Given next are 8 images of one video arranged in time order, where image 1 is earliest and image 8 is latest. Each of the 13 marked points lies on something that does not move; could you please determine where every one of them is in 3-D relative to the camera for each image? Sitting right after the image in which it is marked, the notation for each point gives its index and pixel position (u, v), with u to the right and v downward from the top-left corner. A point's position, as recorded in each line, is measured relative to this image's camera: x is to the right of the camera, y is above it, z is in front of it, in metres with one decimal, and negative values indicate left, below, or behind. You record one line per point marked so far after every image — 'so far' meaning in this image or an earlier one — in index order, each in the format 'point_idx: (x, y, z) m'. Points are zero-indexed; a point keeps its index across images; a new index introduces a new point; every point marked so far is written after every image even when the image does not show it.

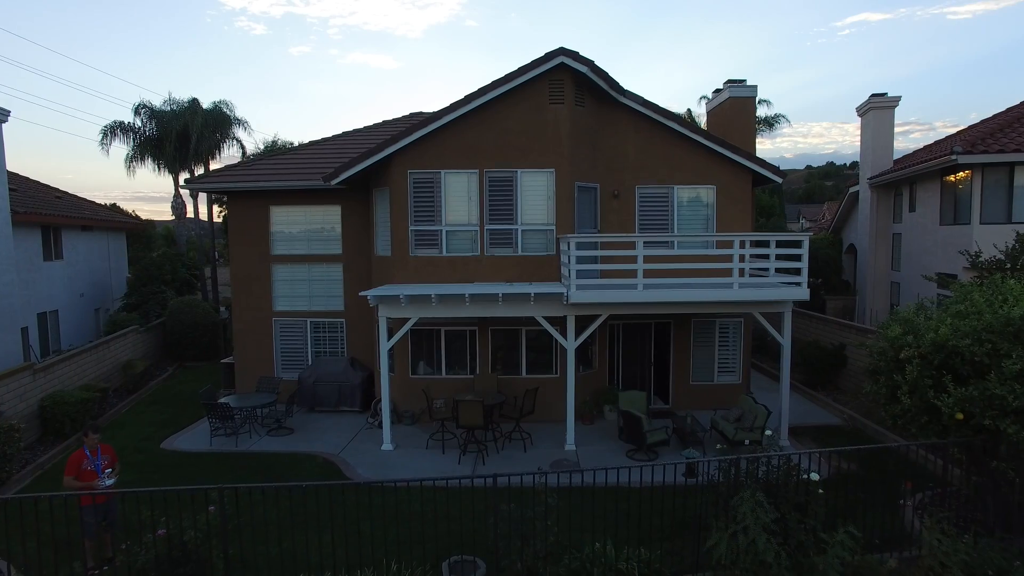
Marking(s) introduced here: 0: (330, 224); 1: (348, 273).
0: (-4.9, +1.7, +14.1) m
1: (-4.4, +0.4, +14.1) m
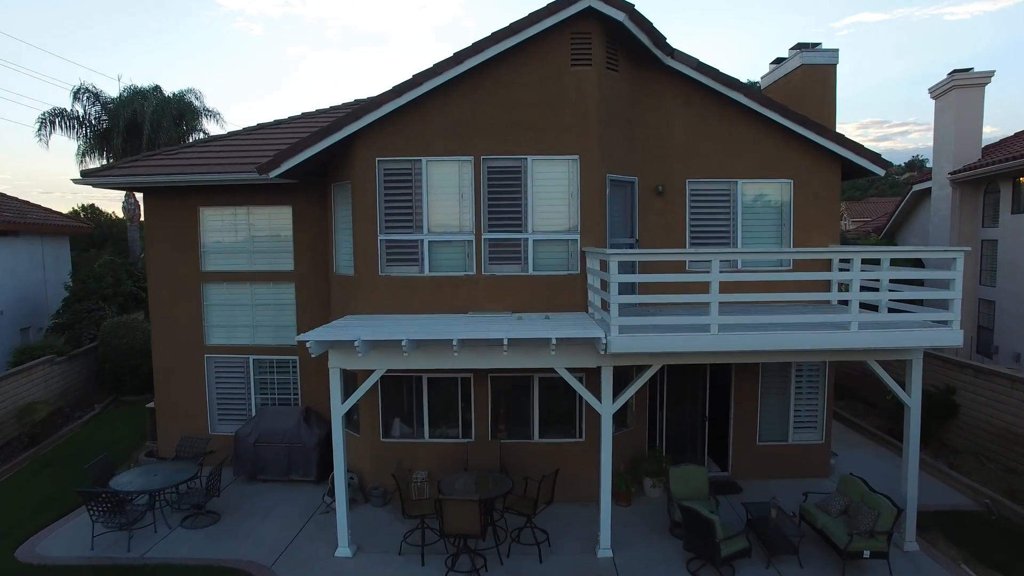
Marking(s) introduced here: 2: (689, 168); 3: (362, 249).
0: (-4.7, +1.2, +10.7) m
1: (-4.3, -0.2, +10.7) m
2: (+3.3, +2.2, +9.7) m
3: (-2.6, +0.7, +9.2) m
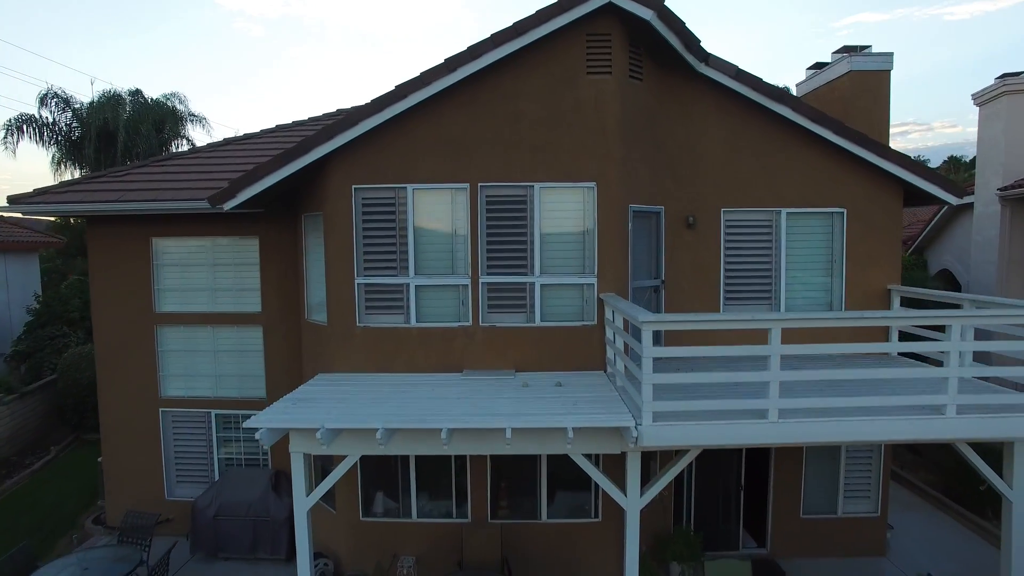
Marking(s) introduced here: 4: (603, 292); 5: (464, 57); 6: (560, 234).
0: (-4.7, +0.4, +9.2) m
1: (-4.2, -0.9, +9.2) m
2: (+3.3, +1.4, +8.2) m
3: (-2.5, -0.1, +7.7) m
4: (+1.3, -0.1, +7.5) m
5: (-0.6, +3.0, +7.0) m
6: (+0.7, +0.8, +7.5) m
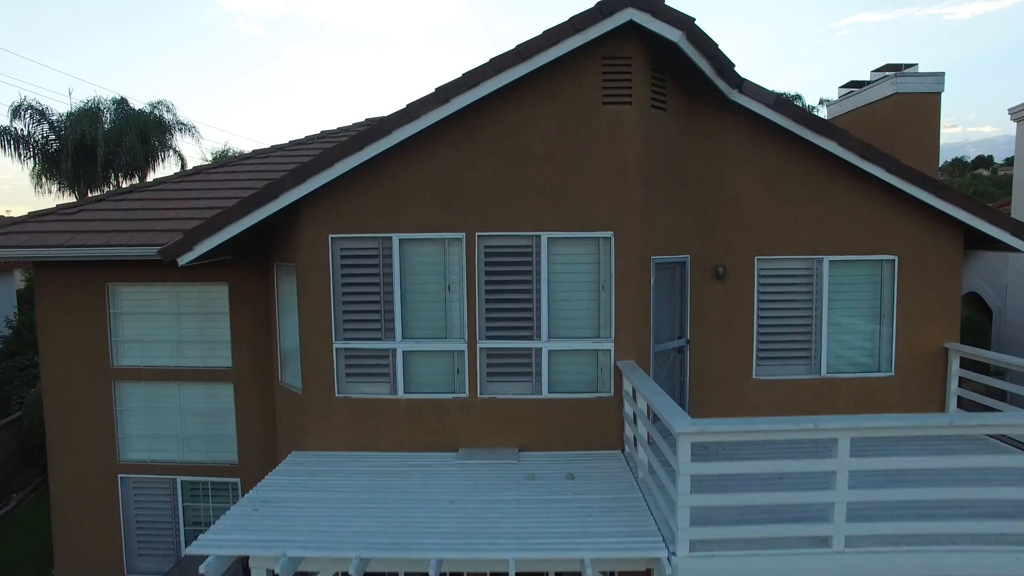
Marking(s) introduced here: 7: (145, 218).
0: (-4.7, -0.4, +8.1) m
1: (-4.2, -1.7, +8.1) m
2: (+3.3, +0.6, +7.2) m
3: (-2.5, -0.9, +6.7) m
4: (+1.3, -0.9, +6.4) m
5: (-0.6, +2.2, +5.9) m
6: (+0.7, 0.0, +6.5) m
7: (-5.6, +1.1, +8.0) m
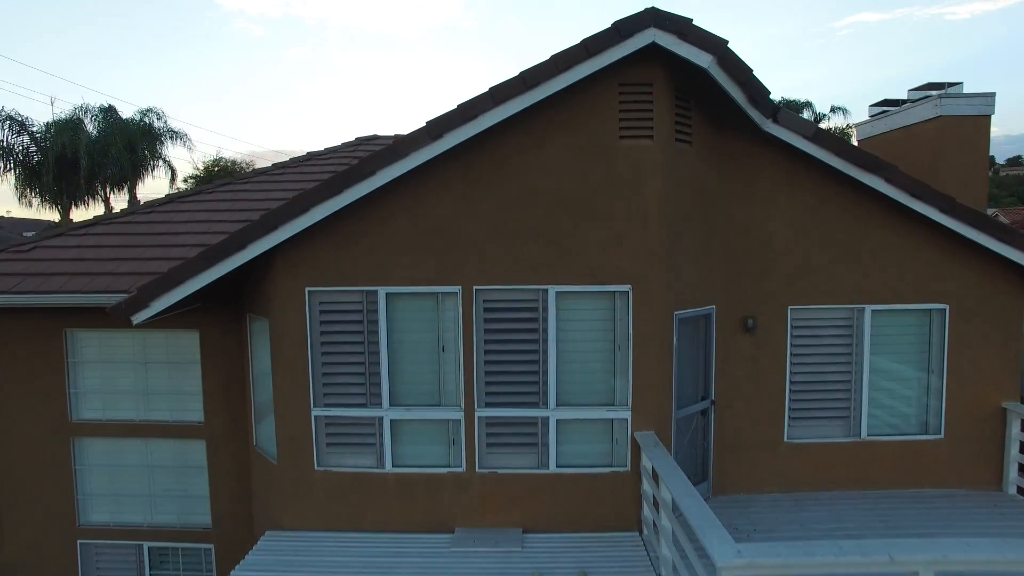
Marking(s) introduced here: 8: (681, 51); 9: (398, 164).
0: (-4.6, -1.0, +7.3) m
1: (-4.2, -2.4, +7.3) m
2: (+3.4, 0.0, +6.3) m
3: (-2.5, -1.5, +5.9) m
4: (+1.4, -1.5, +5.6) m
5: (-0.5, +1.6, +5.1) m
6: (+0.7, -0.7, +5.7) m
7: (-5.5, +0.4, +7.2) m
8: (+1.7, +2.3, +5.2) m
9: (-1.1, +1.2, +5.2) m
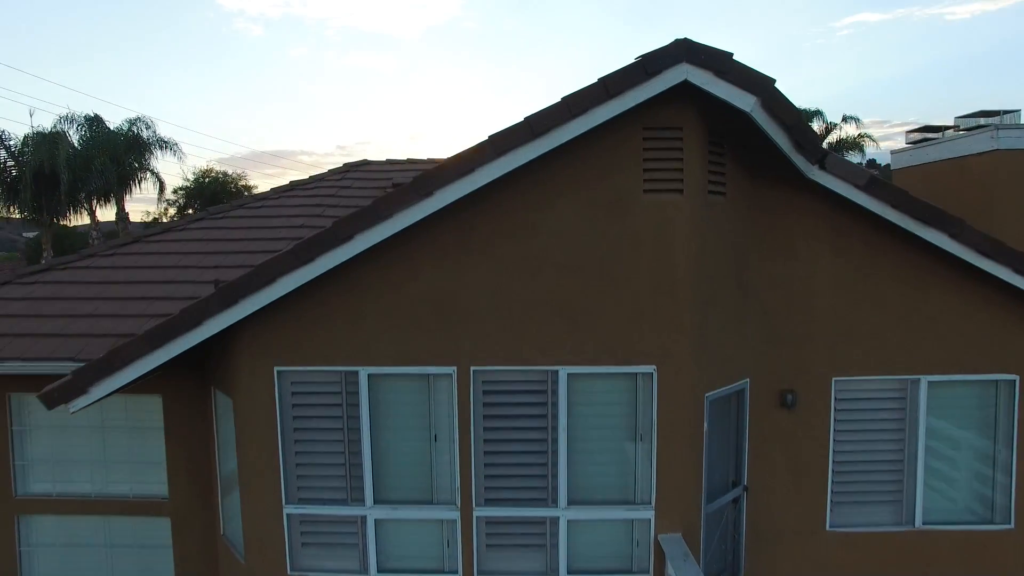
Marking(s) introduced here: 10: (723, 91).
0: (-4.6, -1.8, +6.5) m
1: (-4.1, -3.1, +6.5) m
2: (+3.4, -0.7, +5.5) m
3: (-2.4, -2.3, +5.0) m
4: (+1.4, -2.2, +4.8) m
5: (-0.5, +0.9, +4.3) m
6: (+0.8, -1.4, +4.8) m
7: (-5.5, -0.3, +6.4) m
8: (+1.7, +1.6, +4.3) m
9: (-1.1, +0.5, +4.3) m
10: (+1.7, +1.6, +4.3) m
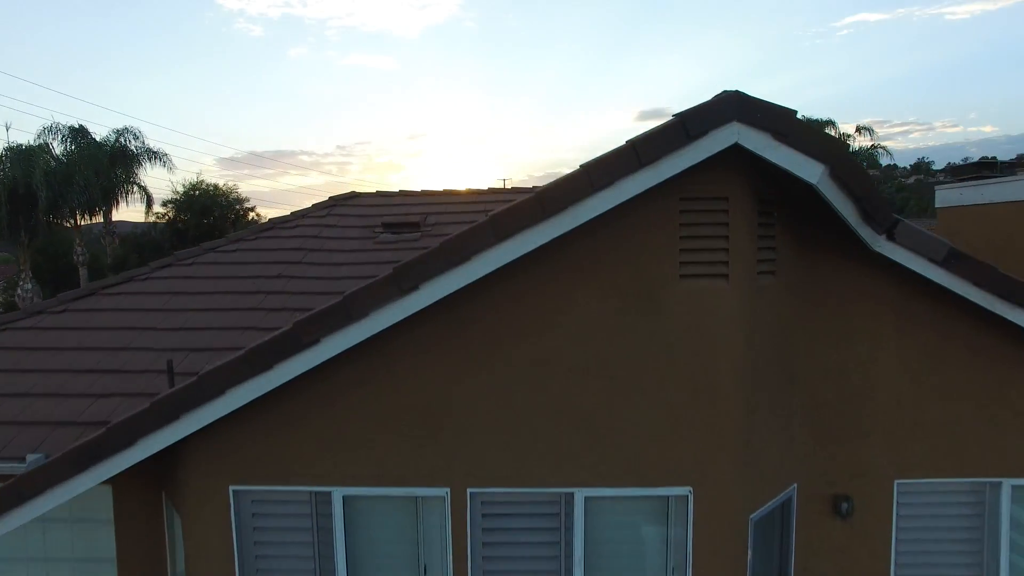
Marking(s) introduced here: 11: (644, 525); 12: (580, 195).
0: (-4.5, -2.5, +5.6) m
1: (-4.1, -3.9, +5.6) m
2: (+3.5, -1.5, +4.6) m
3: (-2.4, -3.0, +4.2) m
4: (+1.4, -3.0, +3.9) m
5: (-0.5, +0.1, +3.4) m
6: (+0.8, -2.2, +4.0) m
7: (-5.5, -1.0, +5.5) m
8: (+1.7, +0.8, +3.5) m
9: (-1.0, -0.3, +3.5) m
10: (+1.8, +0.8, +3.5) m
11: (+1.0, -1.8, +3.9) m
12: (+0.4, +0.6, +3.3) m
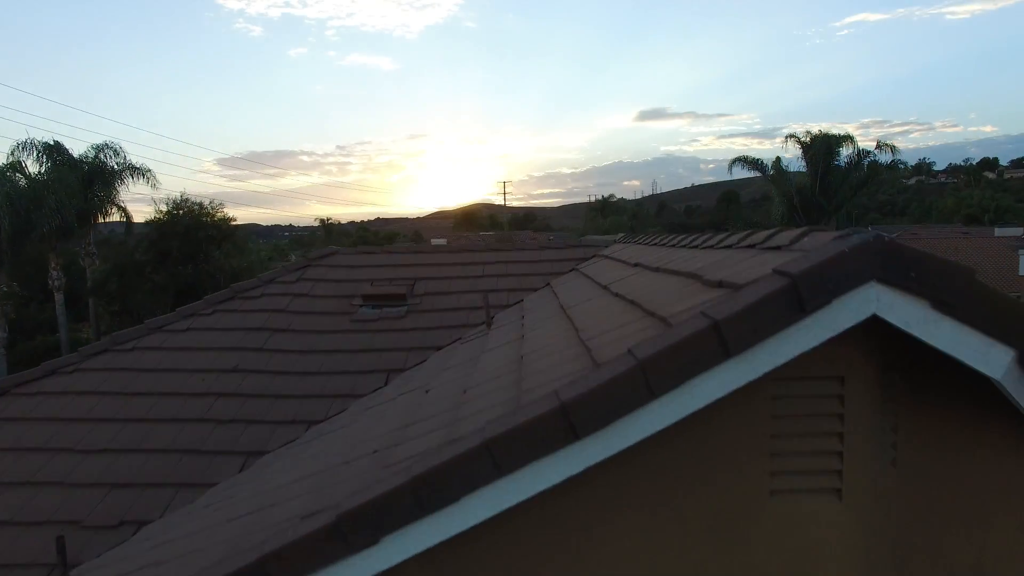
0: (-4.5, -3.6, +4.4) m
1: (-4.0, -4.9, +4.4) m
2: (+3.5, -2.5, +3.4) m
3: (-2.3, -4.1, +2.9) m
4: (+1.5, -4.0, +2.7) m
5: (-0.4, -0.9, +2.2) m
6: (+0.9, -3.2, +2.7) m
7: (-5.4, -2.1, +4.3) m
8: (+1.8, -0.2, +2.2) m
9: (-1.0, -1.3, +2.2) m
10: (+1.8, -0.2, +2.2) m
11: (+1.0, -2.8, +2.7) m
12: (+0.5, -0.5, +2.1) m
